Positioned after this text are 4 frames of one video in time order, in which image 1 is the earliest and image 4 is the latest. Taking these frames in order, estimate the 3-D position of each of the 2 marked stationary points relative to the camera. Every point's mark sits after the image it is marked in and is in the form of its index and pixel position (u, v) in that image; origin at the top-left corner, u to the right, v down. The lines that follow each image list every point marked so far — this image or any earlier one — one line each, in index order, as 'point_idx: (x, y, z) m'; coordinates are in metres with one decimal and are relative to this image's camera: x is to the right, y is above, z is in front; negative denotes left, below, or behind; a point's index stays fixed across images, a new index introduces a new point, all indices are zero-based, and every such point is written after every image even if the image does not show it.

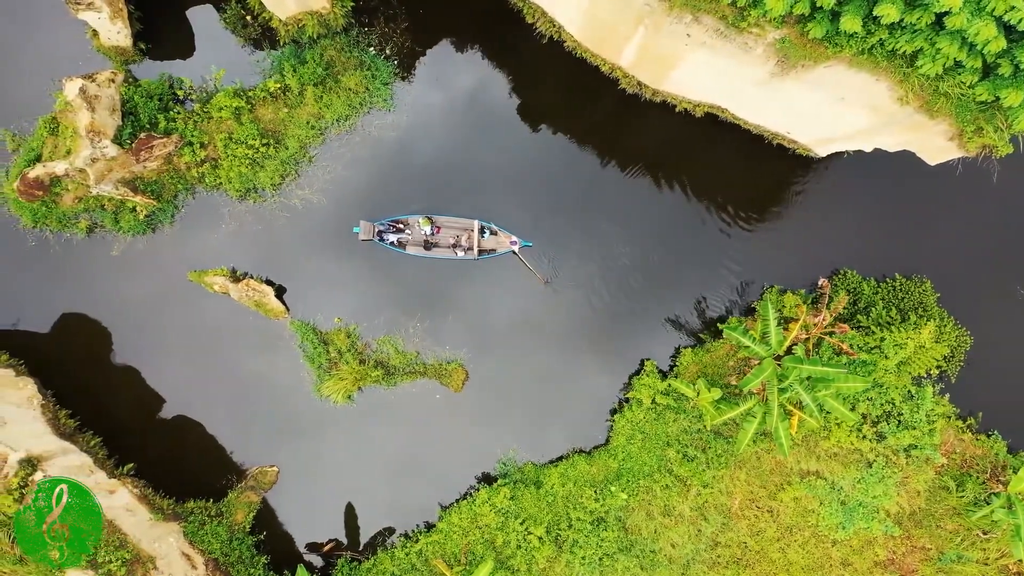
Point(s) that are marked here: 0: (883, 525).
0: (+8.7, -5.6, +11.9) m
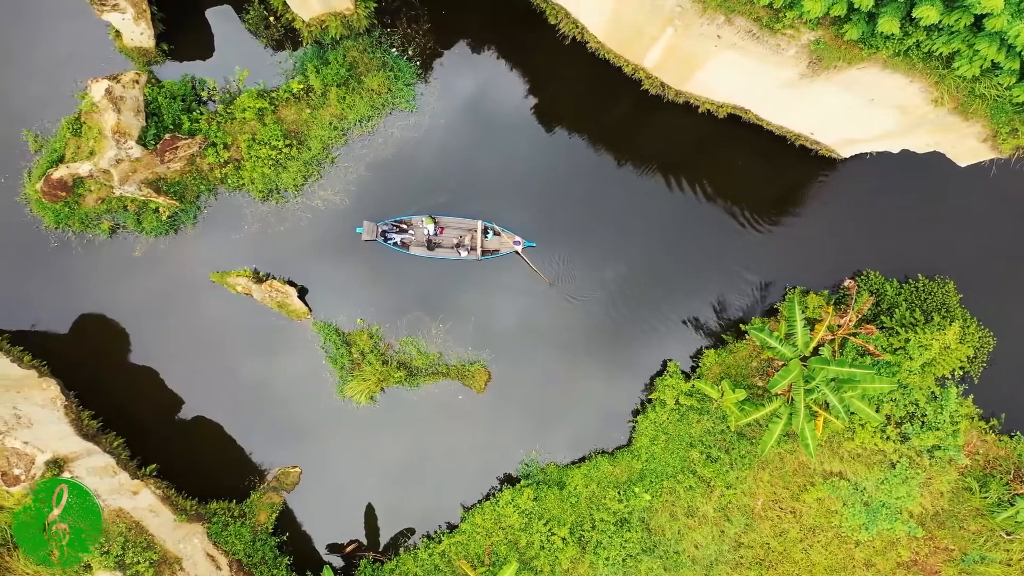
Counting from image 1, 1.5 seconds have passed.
0: (+9.3, -5.6, +11.9) m
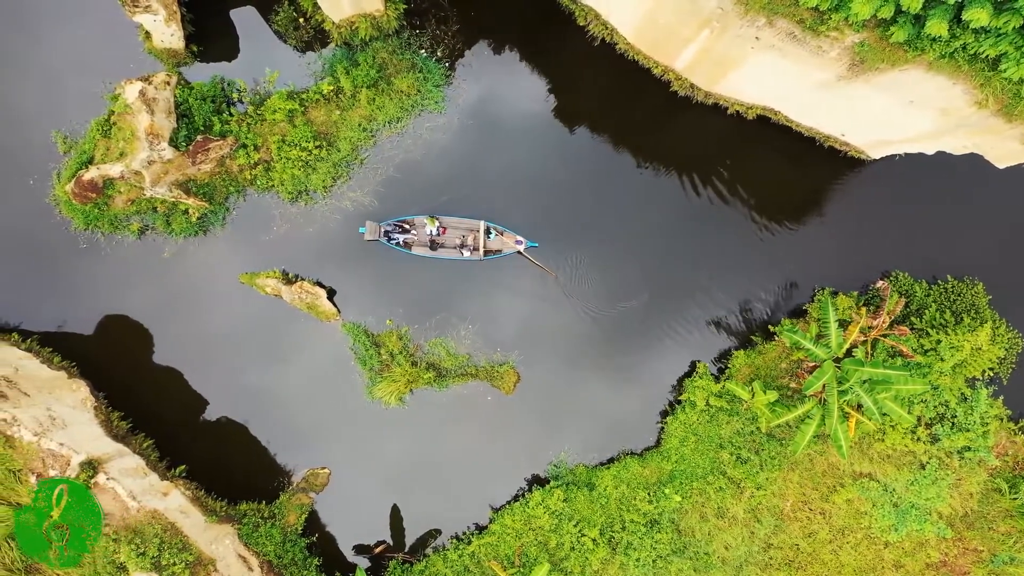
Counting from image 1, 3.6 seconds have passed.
0: (+10.0, -5.6, +11.9) m
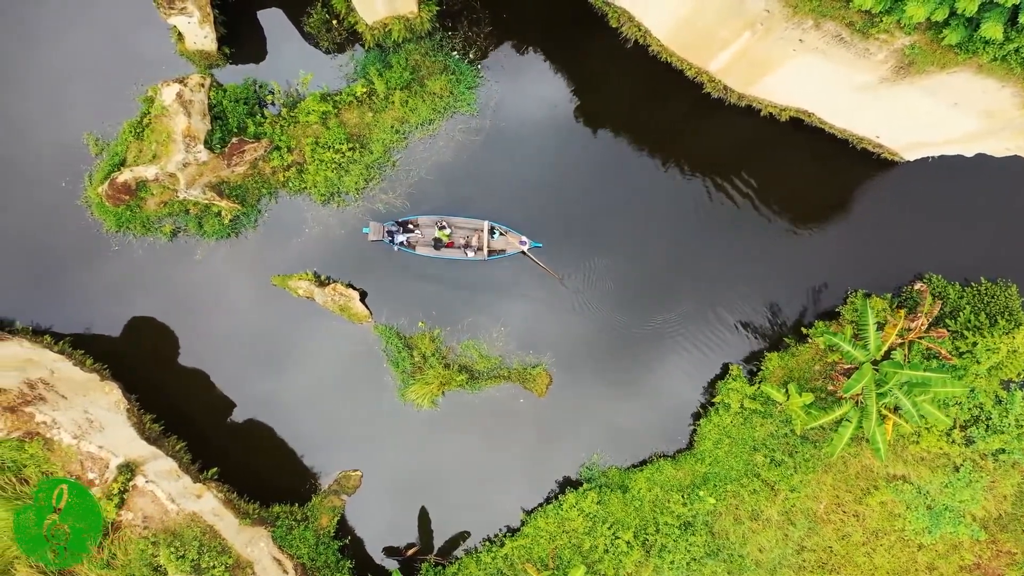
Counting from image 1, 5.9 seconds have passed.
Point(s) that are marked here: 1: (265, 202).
0: (+10.8, -5.7, +11.9) m
1: (-6.1, +2.1, +12.5) m
